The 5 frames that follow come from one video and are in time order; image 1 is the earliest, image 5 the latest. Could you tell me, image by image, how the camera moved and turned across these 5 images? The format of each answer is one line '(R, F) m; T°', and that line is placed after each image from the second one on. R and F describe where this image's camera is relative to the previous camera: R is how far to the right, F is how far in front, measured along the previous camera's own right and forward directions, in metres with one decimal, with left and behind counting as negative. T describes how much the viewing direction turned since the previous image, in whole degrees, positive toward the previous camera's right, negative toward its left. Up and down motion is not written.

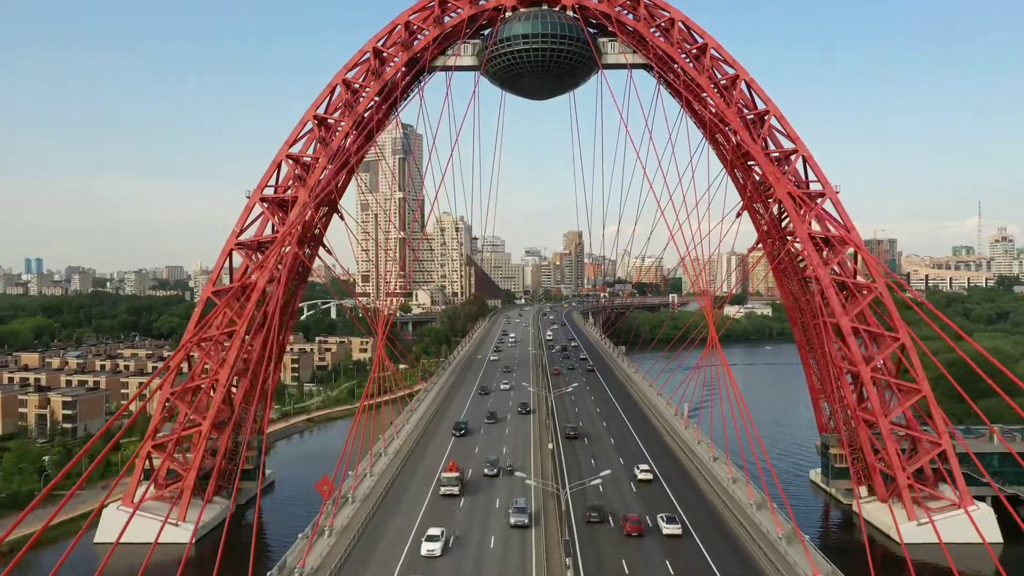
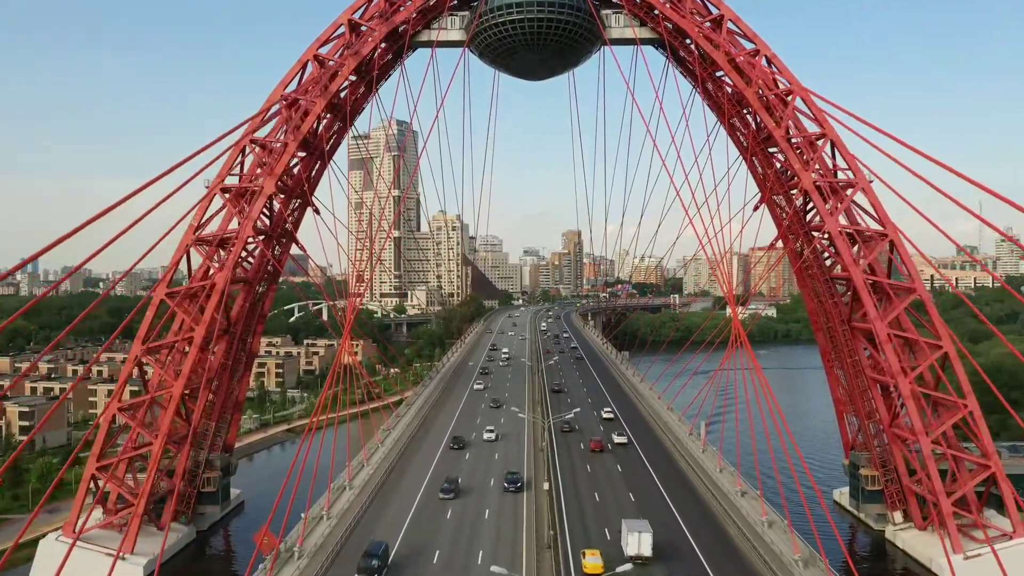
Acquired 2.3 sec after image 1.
(+0.2, +2.6) m; 0°
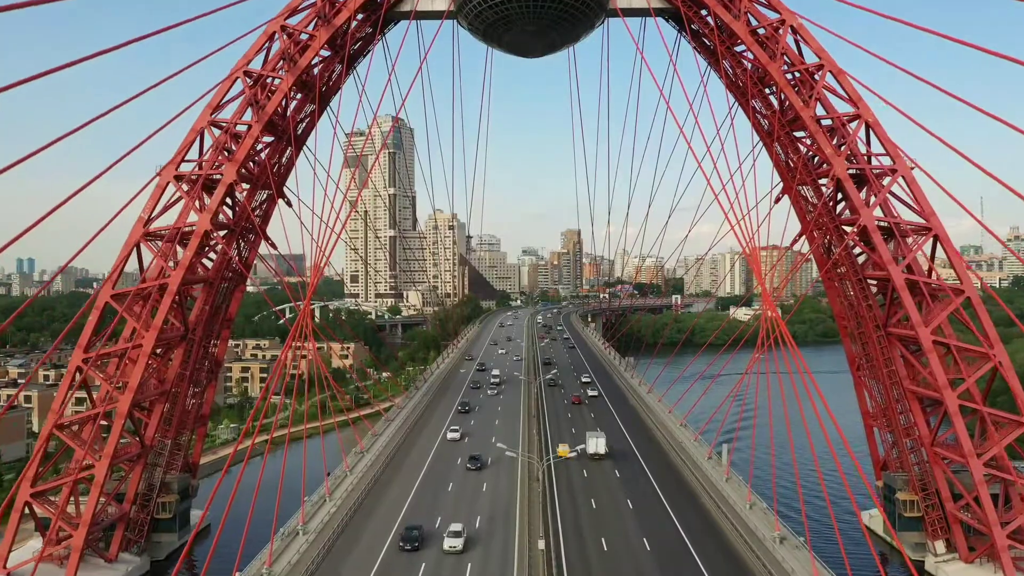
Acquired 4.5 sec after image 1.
(+0.2, +2.4) m; 0°
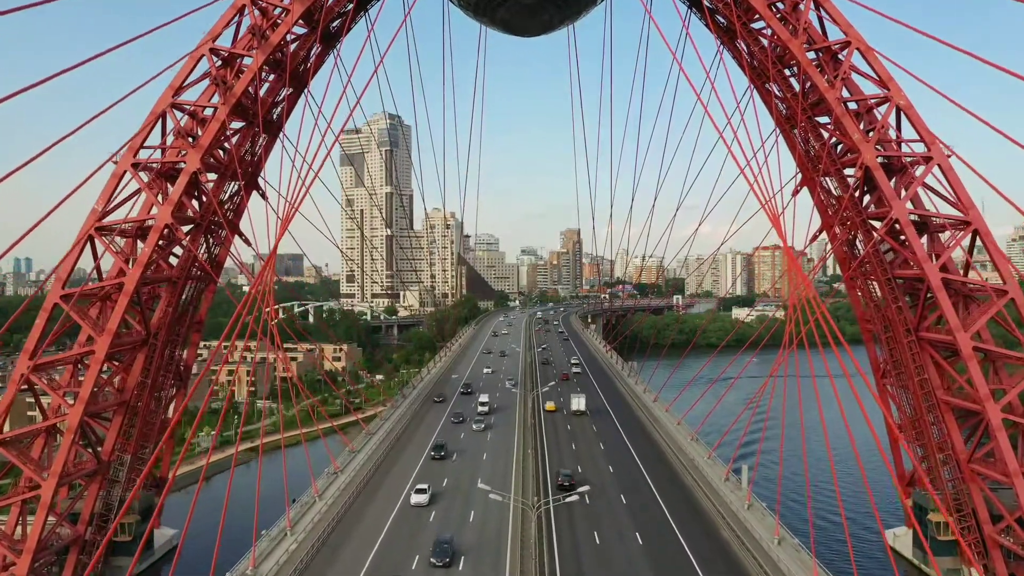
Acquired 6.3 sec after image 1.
(+0.2, +1.8) m; 0°
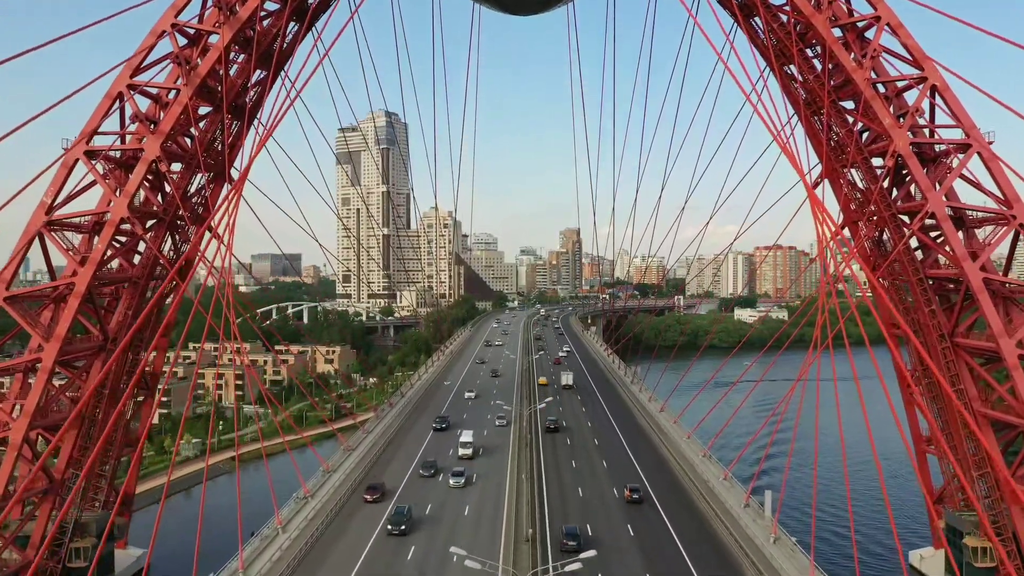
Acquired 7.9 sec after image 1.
(+0.1, +1.6) m; 0°
